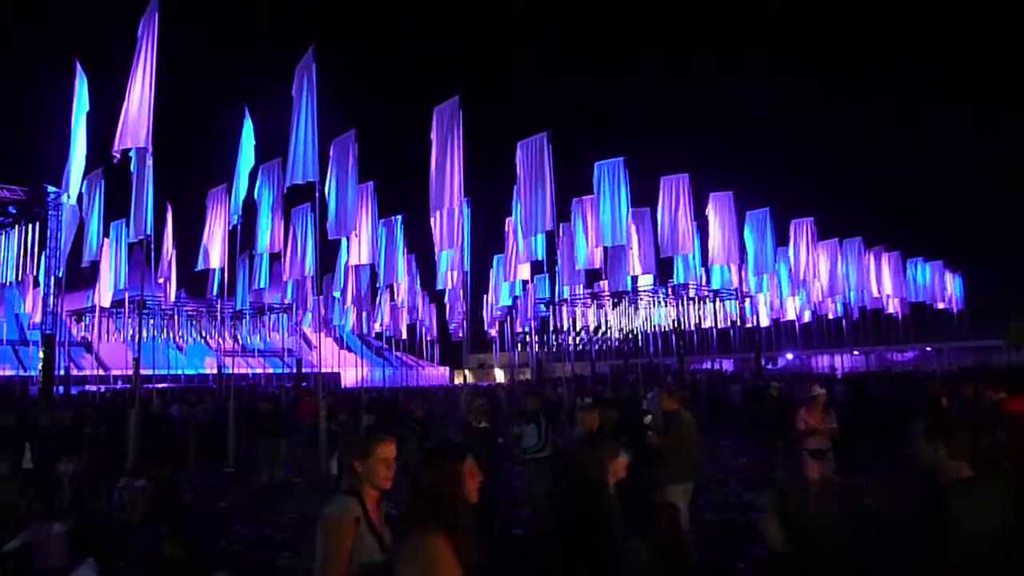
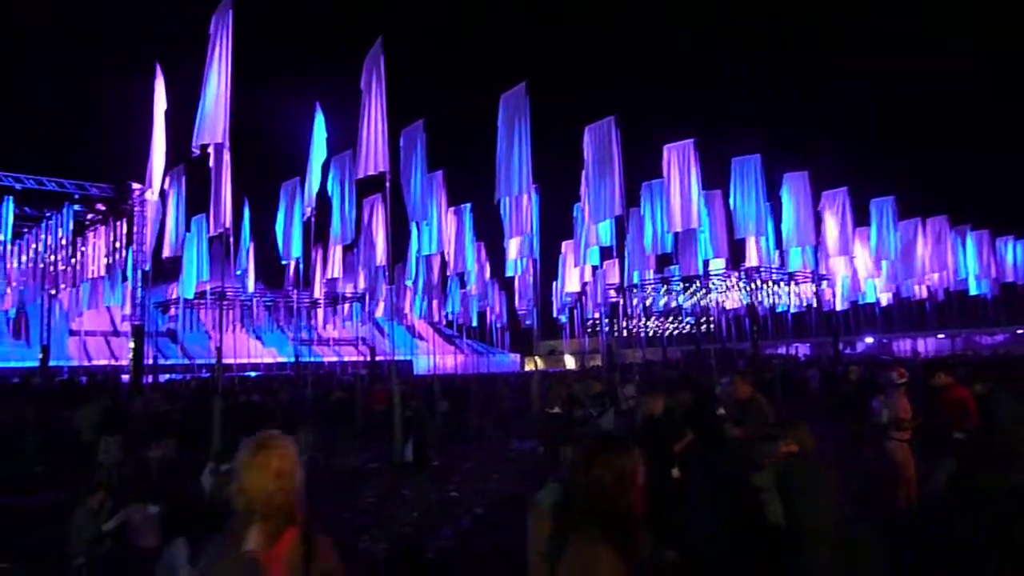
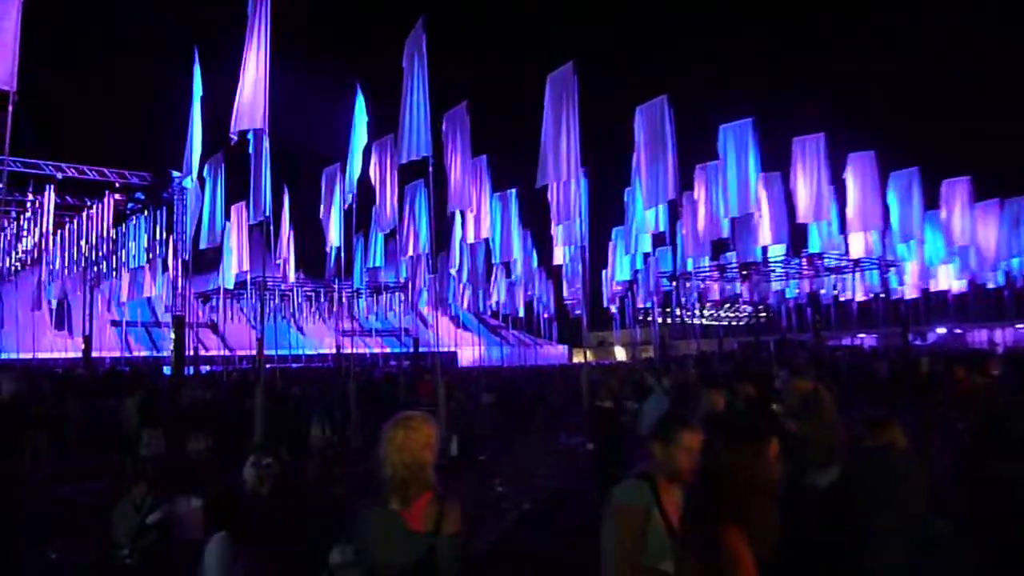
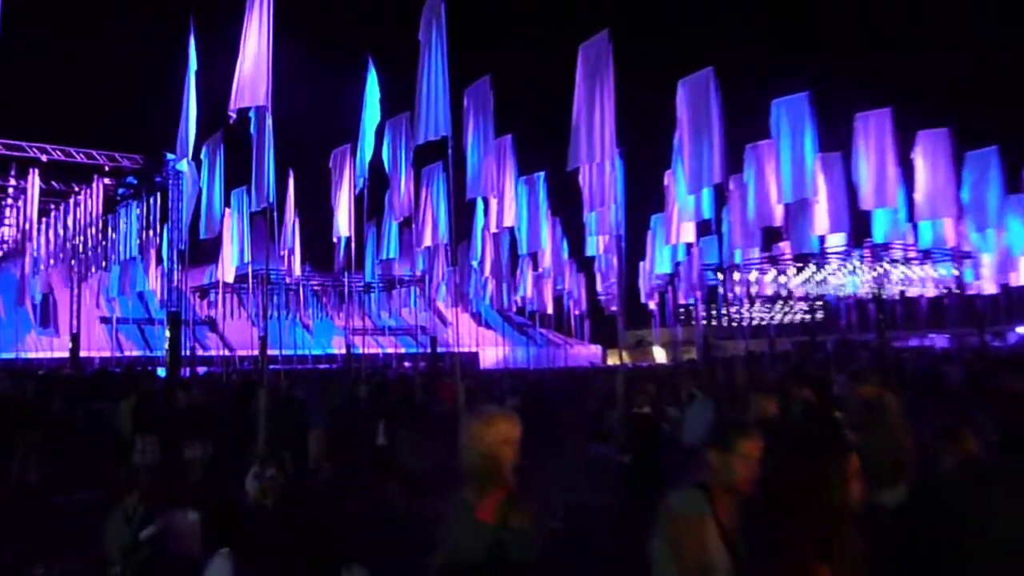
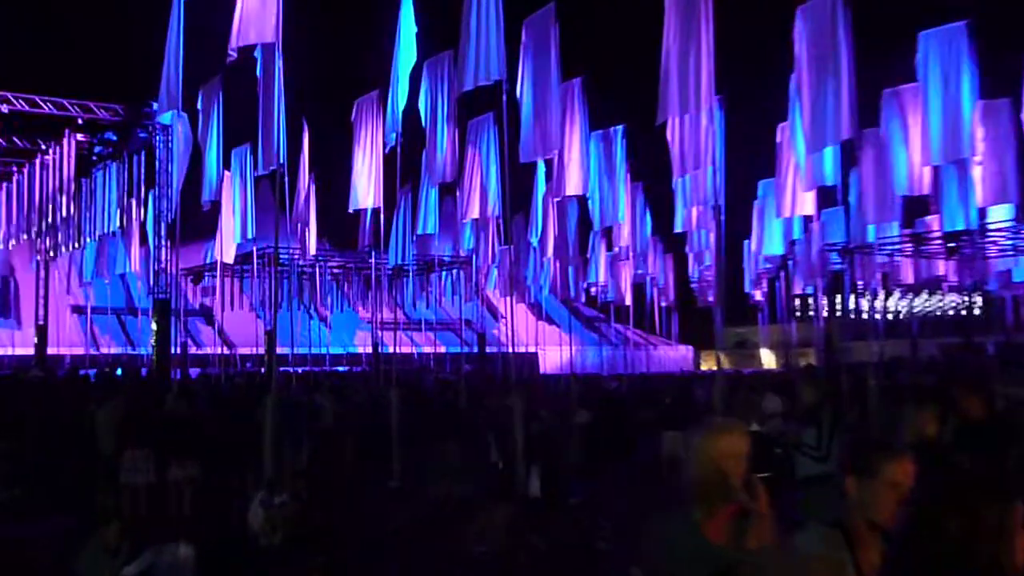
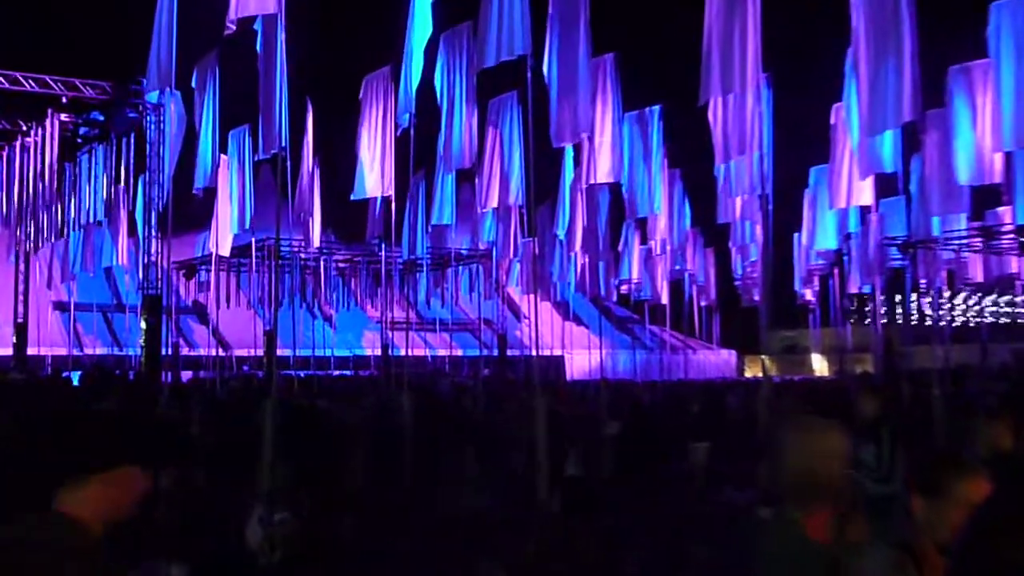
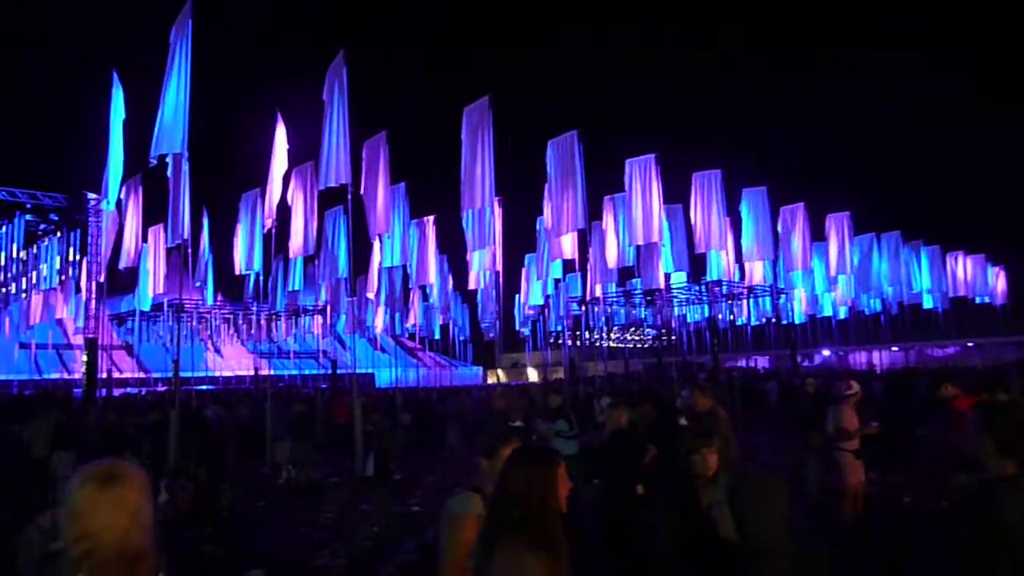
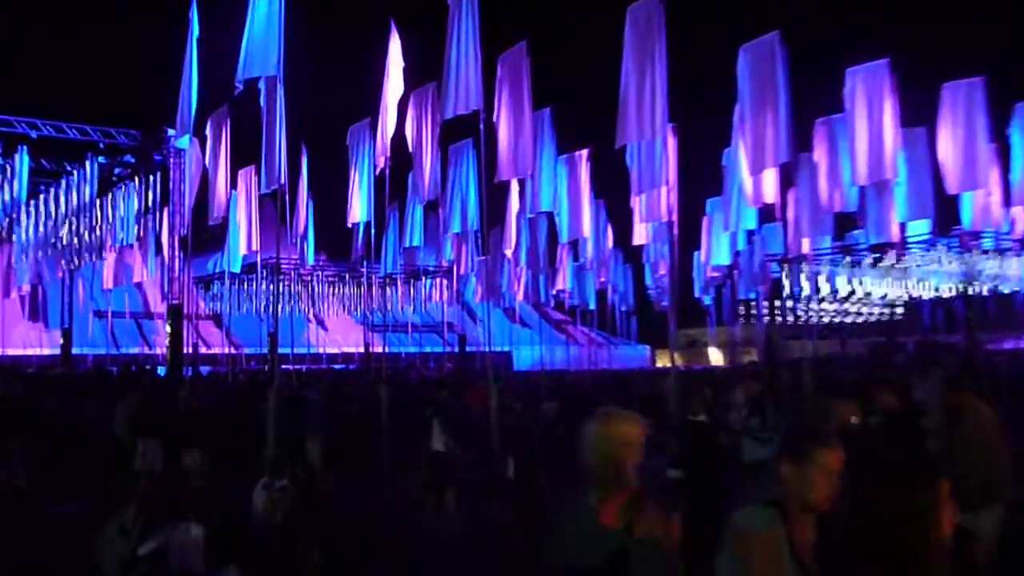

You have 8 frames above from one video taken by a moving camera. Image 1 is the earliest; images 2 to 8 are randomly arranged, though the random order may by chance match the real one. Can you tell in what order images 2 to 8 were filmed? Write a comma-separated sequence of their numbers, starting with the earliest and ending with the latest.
7, 2, 3, 4, 8, 5, 6
